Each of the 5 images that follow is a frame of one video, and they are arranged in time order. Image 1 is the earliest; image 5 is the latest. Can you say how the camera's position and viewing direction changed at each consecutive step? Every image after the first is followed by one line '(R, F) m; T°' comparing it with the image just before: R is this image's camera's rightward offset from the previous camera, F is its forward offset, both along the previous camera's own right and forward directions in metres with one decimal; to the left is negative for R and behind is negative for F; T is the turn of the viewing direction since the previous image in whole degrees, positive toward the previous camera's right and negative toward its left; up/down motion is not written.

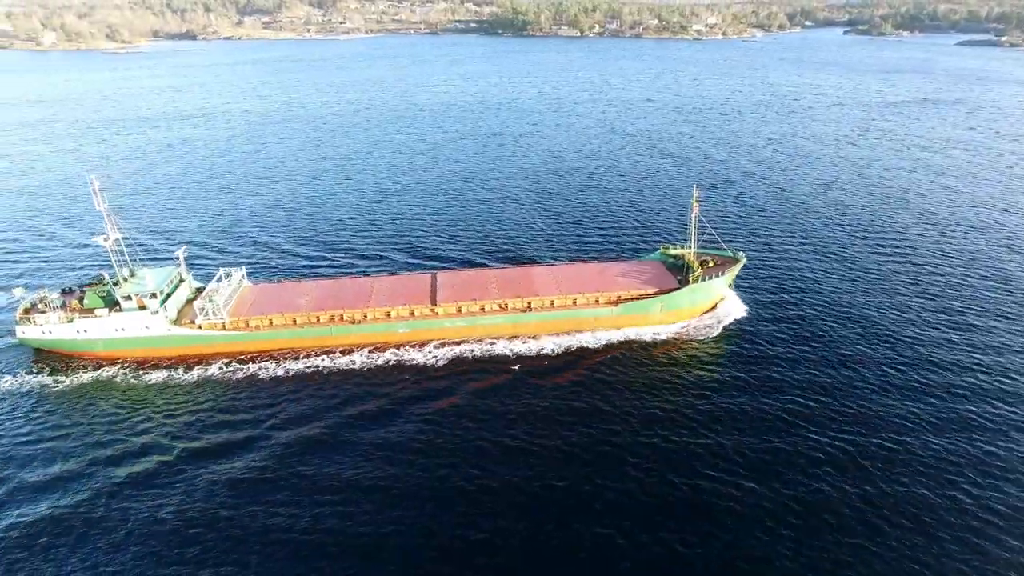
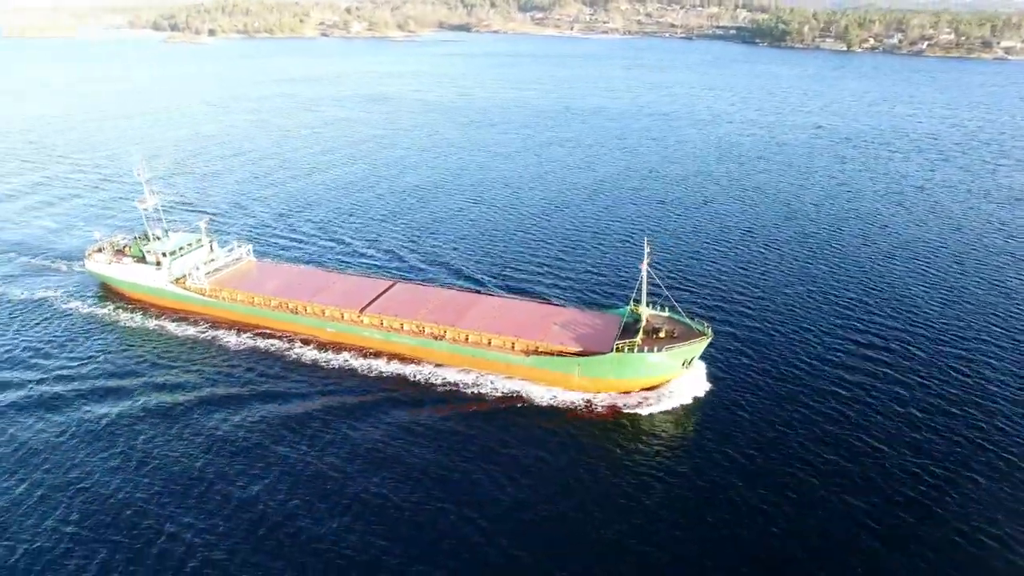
(+41.6, +18.9) m; -20°
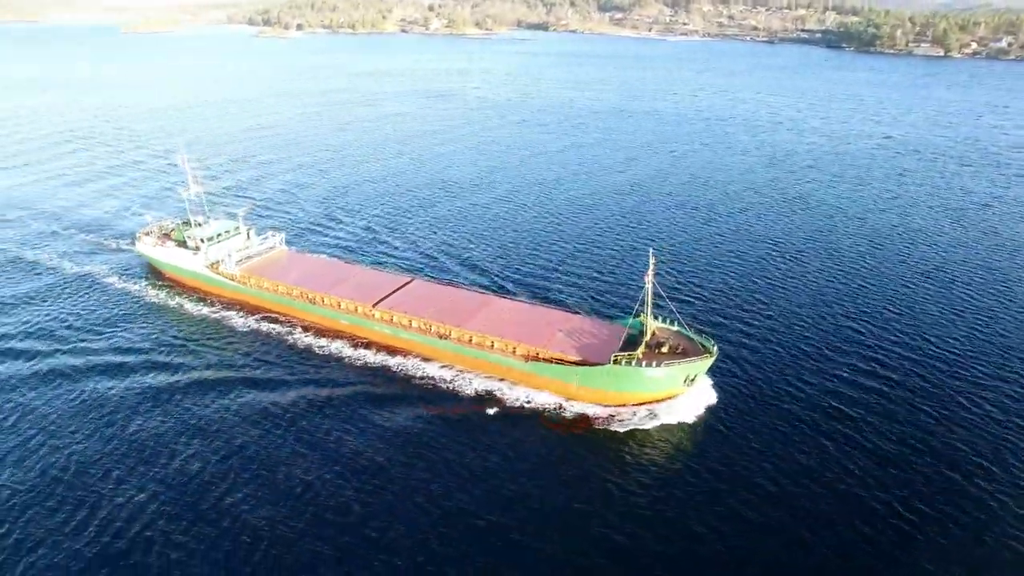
(+7.9, +2.0) m; -6°
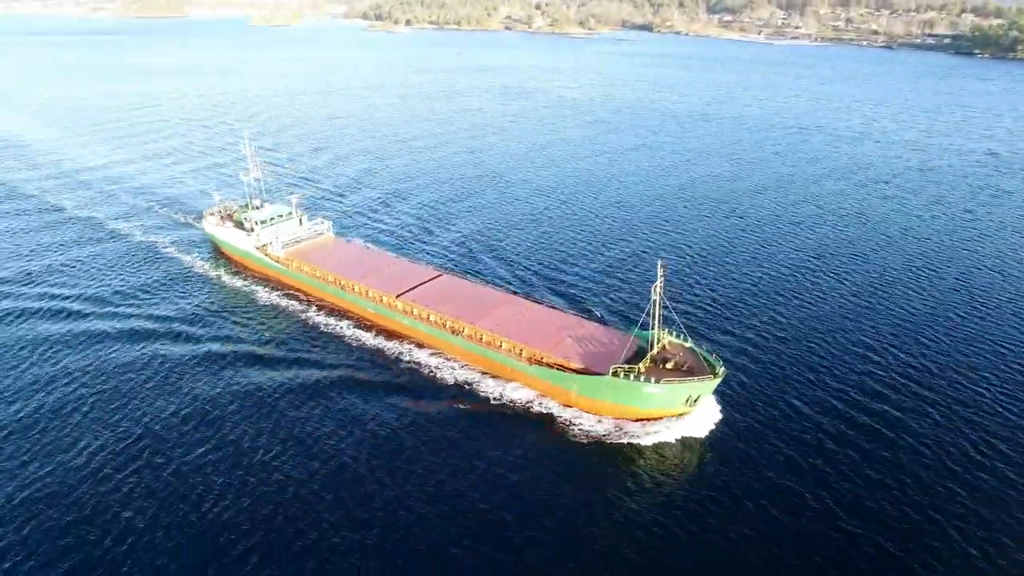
(+9.7, +2.1) m; -8°
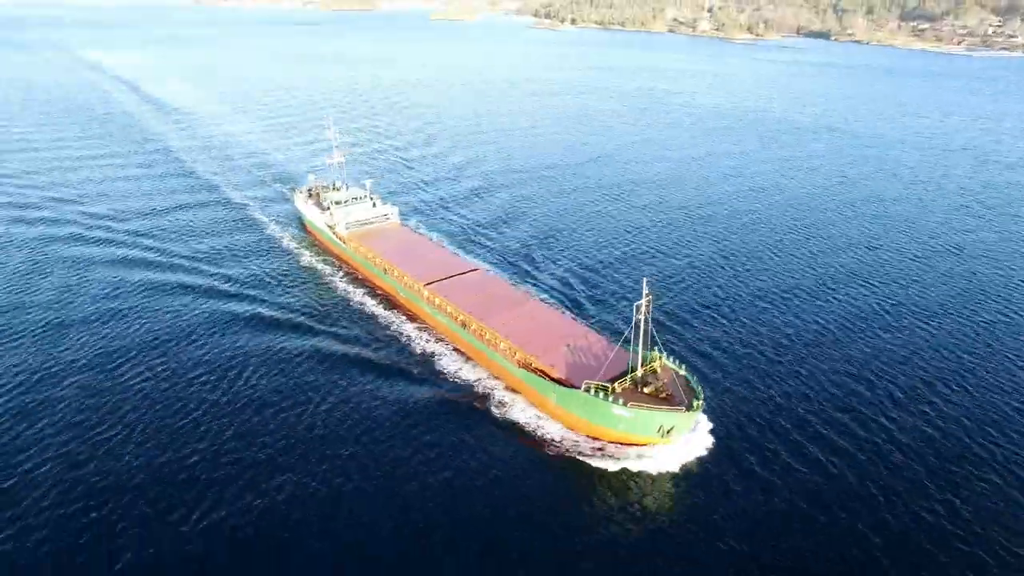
(+17.3, +4.4) m; -12°
